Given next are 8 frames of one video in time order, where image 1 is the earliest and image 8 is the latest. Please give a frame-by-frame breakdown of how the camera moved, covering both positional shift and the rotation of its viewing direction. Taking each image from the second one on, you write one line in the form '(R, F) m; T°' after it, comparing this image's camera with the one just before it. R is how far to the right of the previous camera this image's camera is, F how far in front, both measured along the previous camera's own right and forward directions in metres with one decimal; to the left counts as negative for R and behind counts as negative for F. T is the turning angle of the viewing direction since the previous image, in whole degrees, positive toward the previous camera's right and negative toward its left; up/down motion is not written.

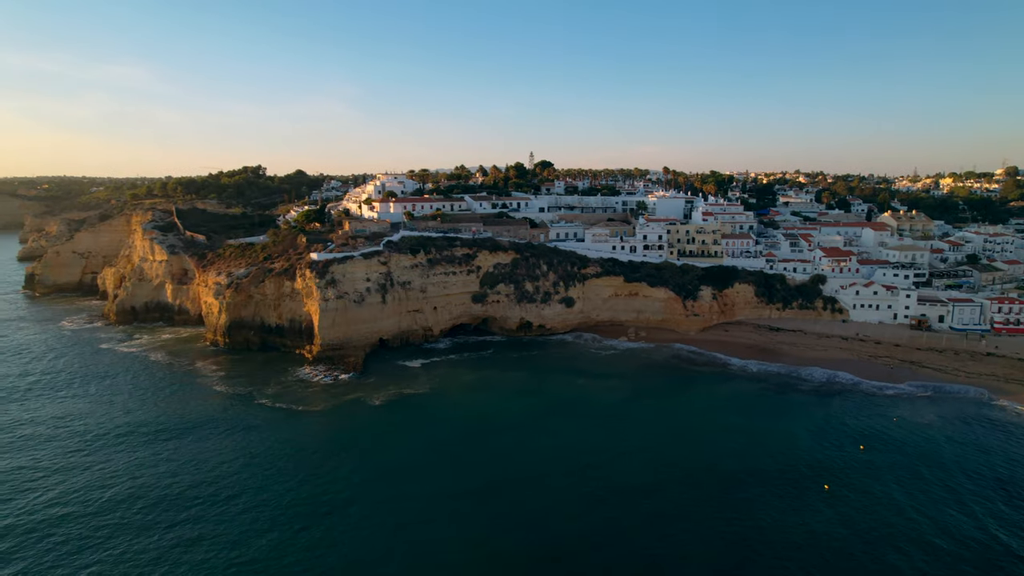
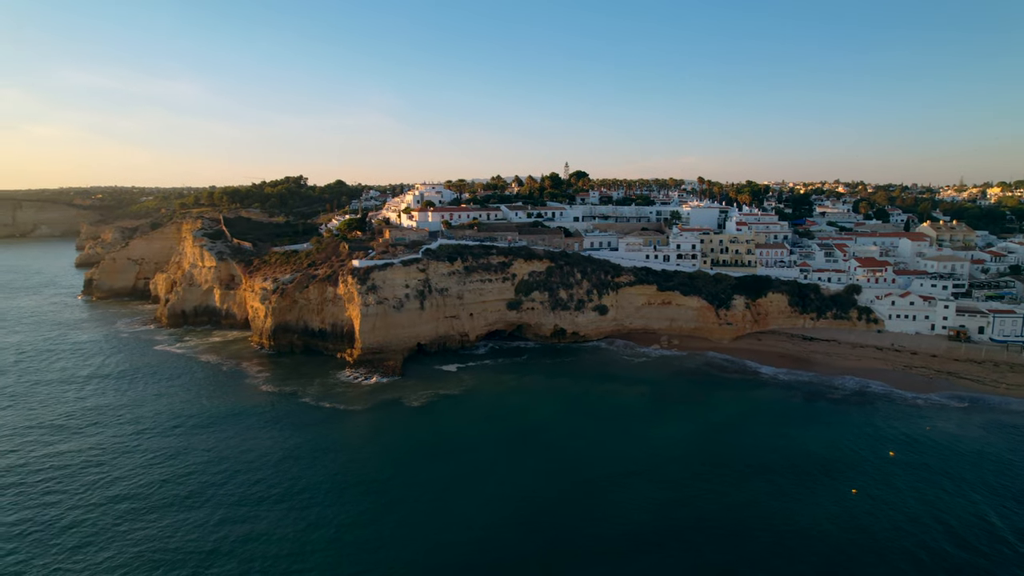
(0.0, -0.8) m; -3°
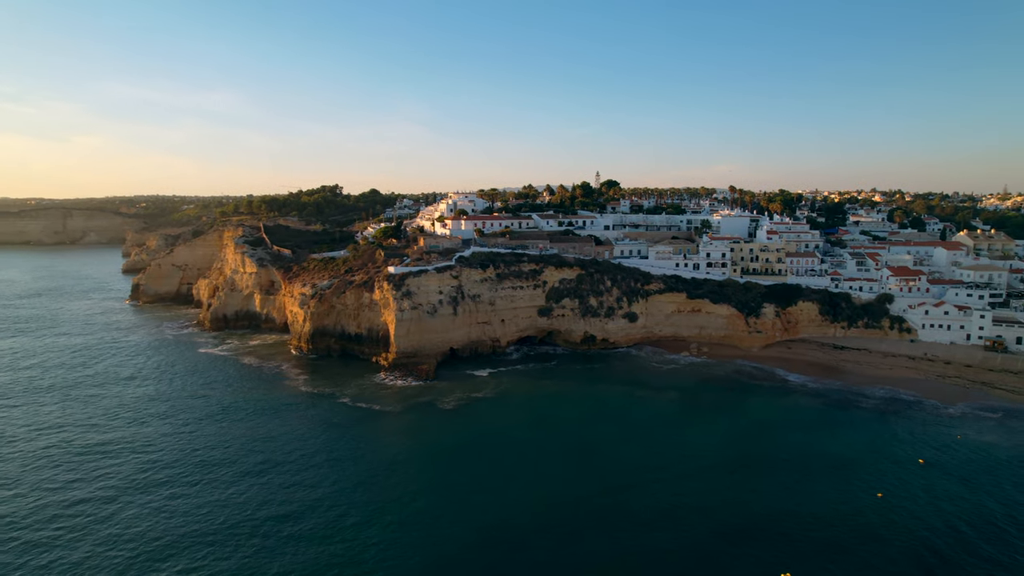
(0.0, -0.7) m; -3°
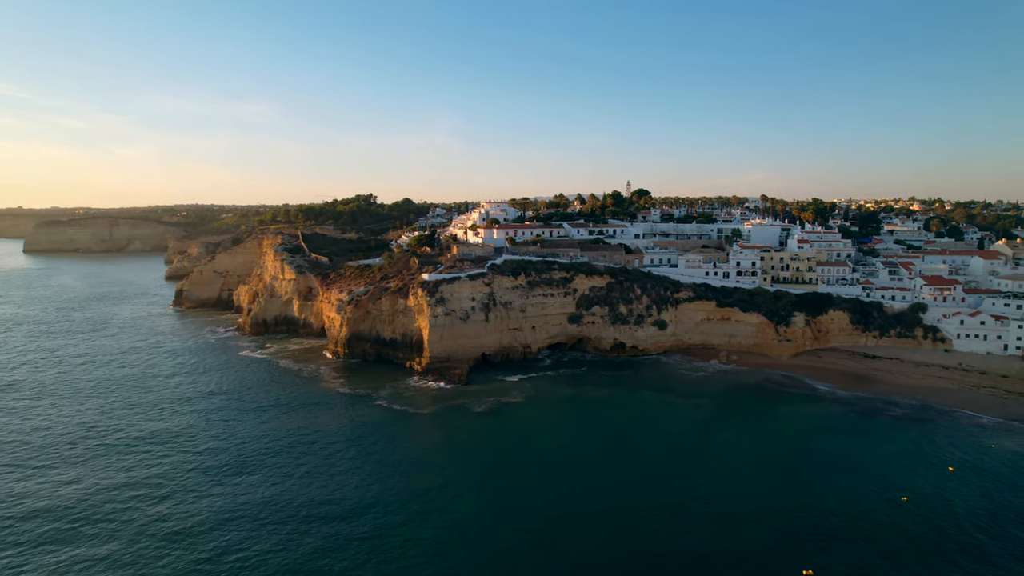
(0.0, -0.8) m; -3°
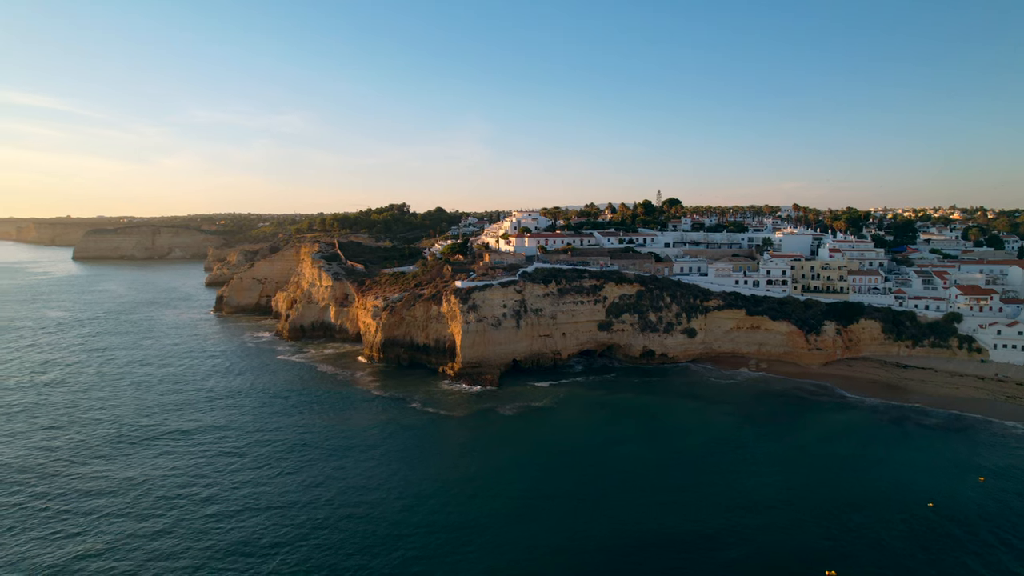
(0.0, -0.8) m; -3°
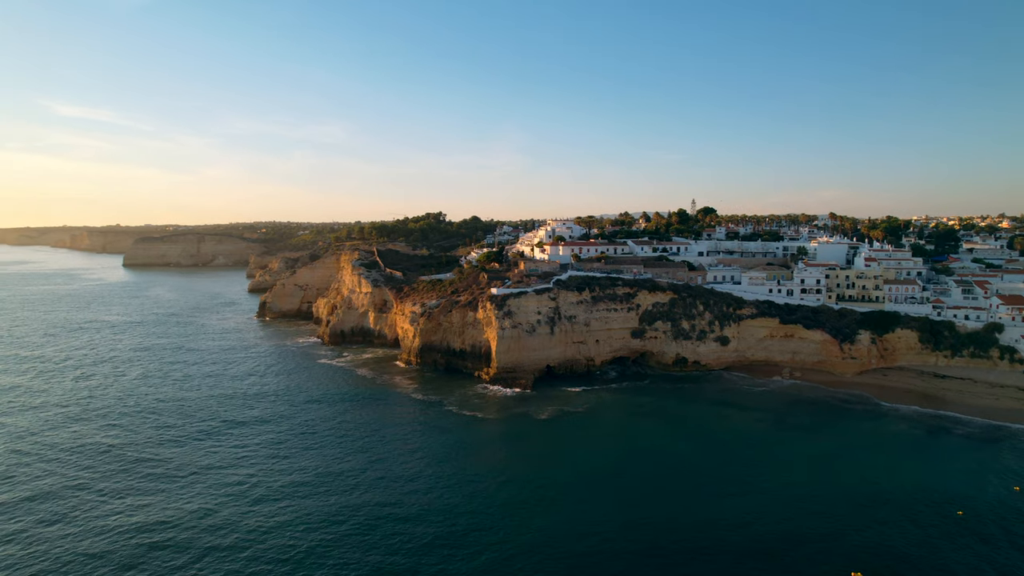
(0.0, -0.9) m; -3°
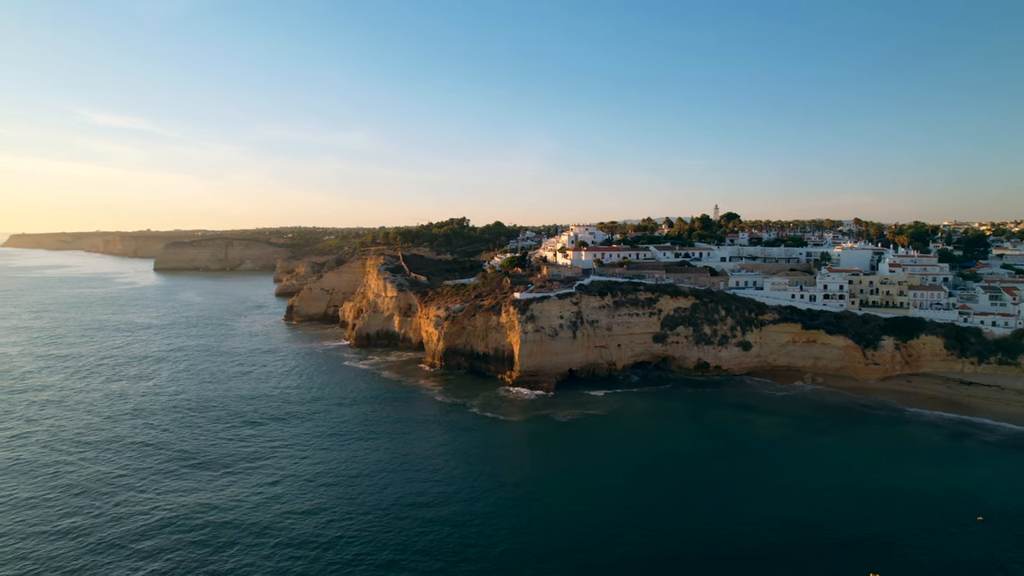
(0.0, -0.6) m; -2°
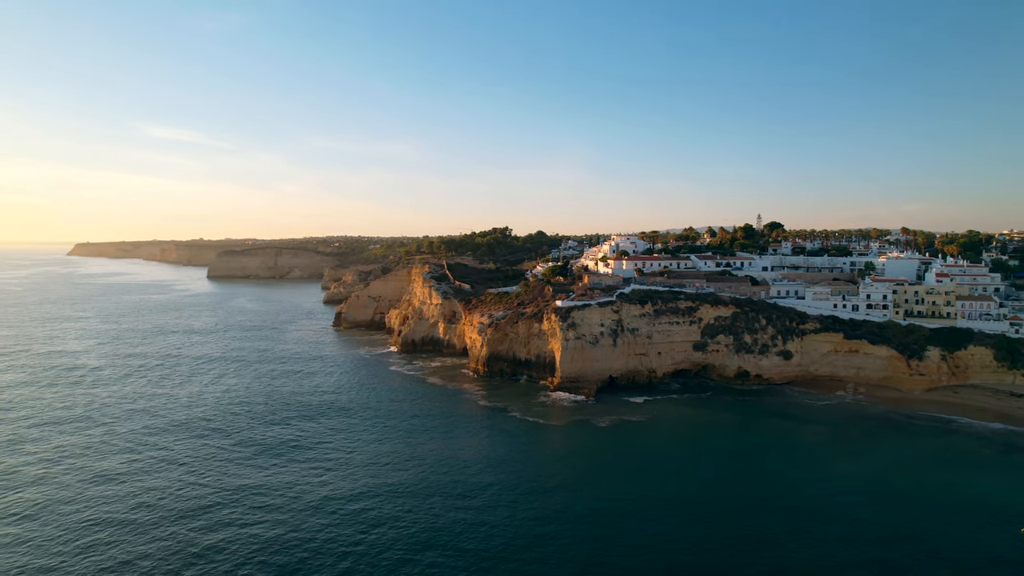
(0.0, -1.1) m; -4°
